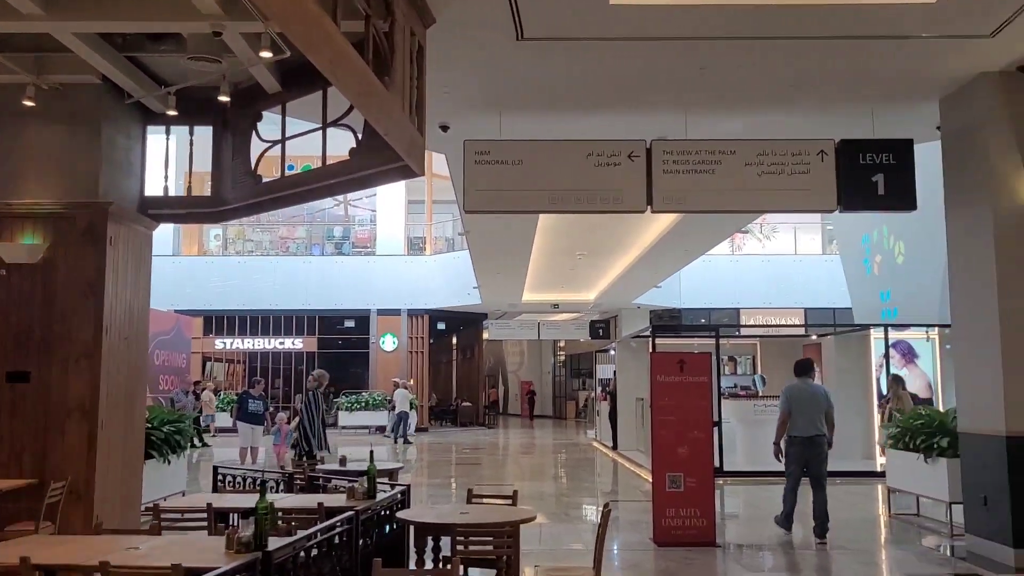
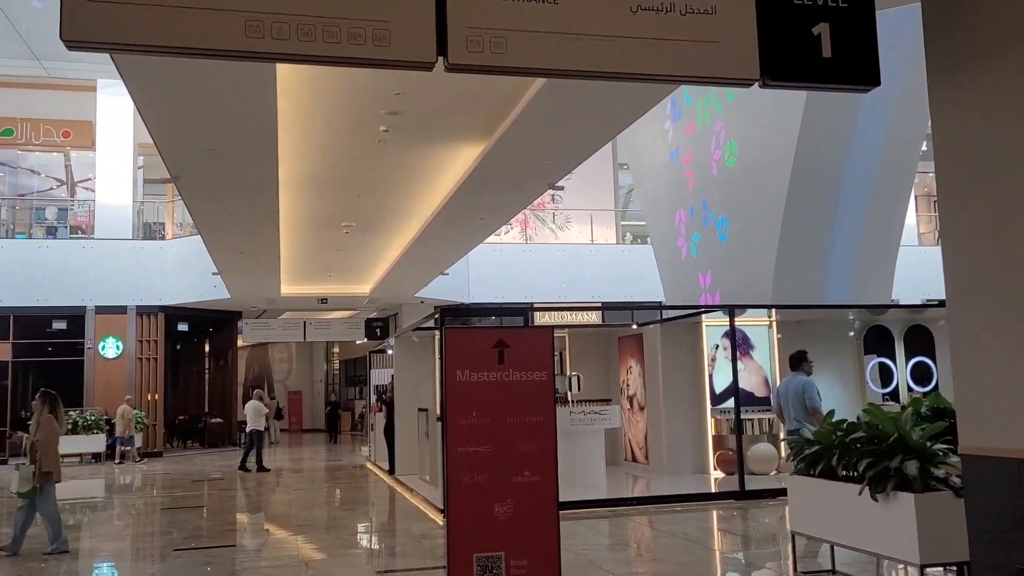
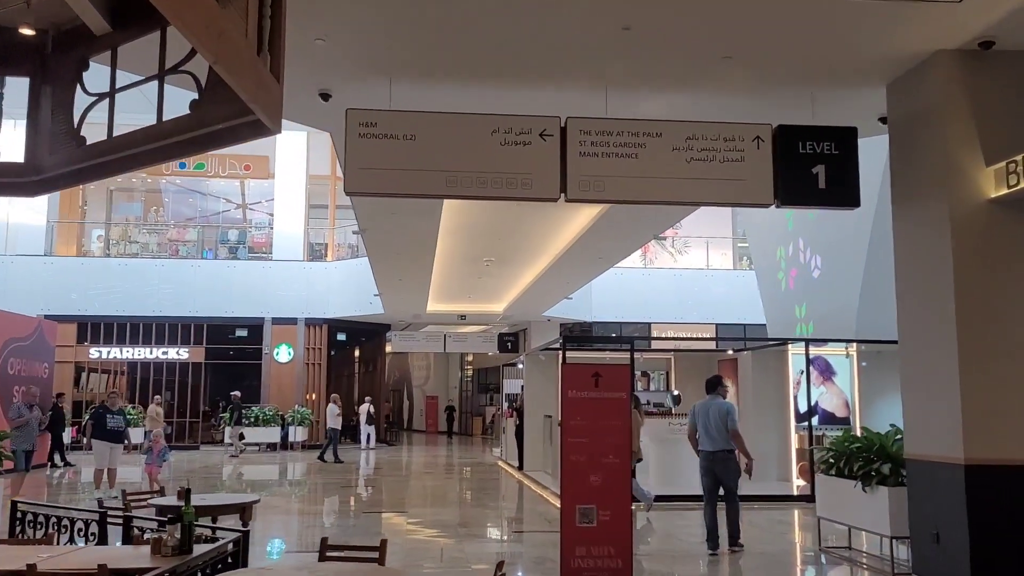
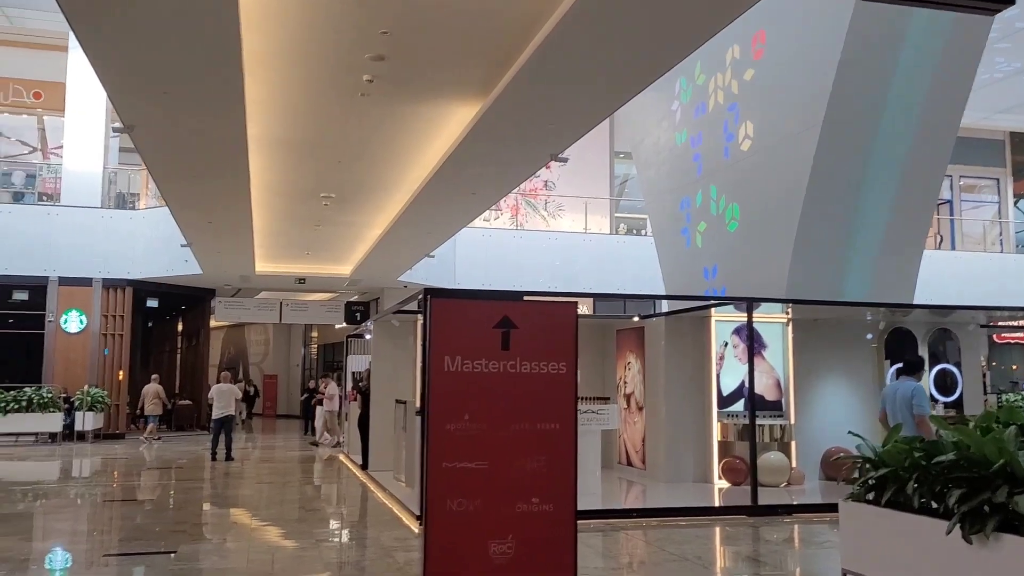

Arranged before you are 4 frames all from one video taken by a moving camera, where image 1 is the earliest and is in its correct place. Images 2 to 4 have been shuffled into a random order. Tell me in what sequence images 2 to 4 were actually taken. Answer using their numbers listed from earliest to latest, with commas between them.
3, 2, 4
